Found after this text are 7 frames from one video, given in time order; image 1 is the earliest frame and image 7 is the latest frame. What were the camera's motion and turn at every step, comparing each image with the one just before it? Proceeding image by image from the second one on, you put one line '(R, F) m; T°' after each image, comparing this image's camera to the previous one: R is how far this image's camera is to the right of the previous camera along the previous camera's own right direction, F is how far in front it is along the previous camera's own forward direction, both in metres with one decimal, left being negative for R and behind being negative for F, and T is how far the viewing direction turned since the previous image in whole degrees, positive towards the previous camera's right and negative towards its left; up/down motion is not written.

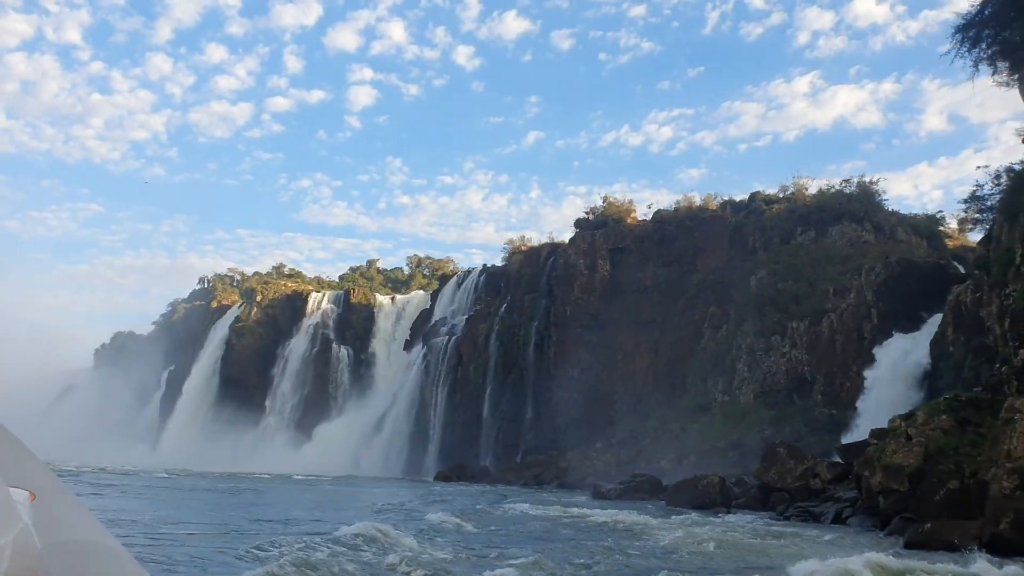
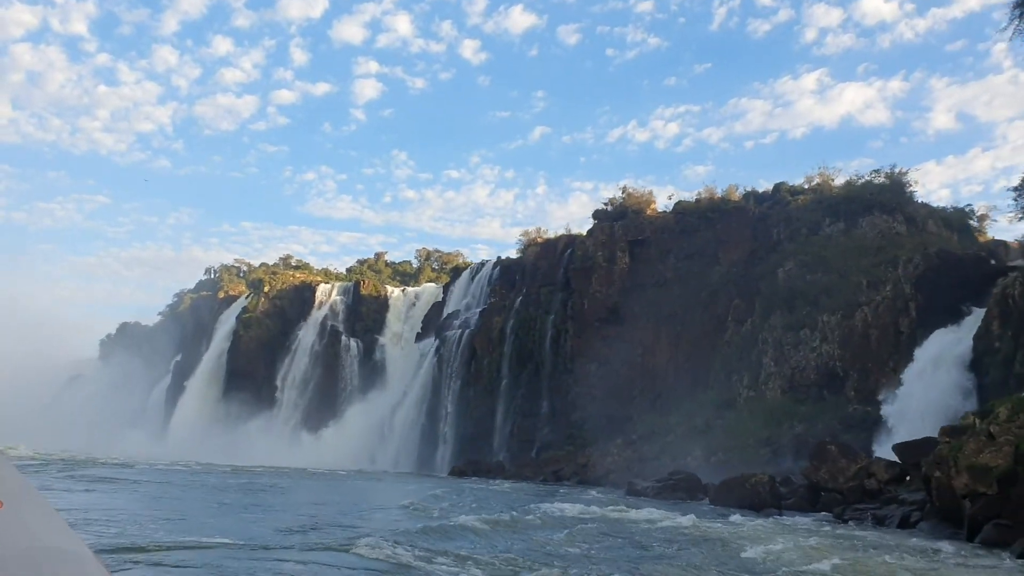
(-1.1, +2.3) m; 0°
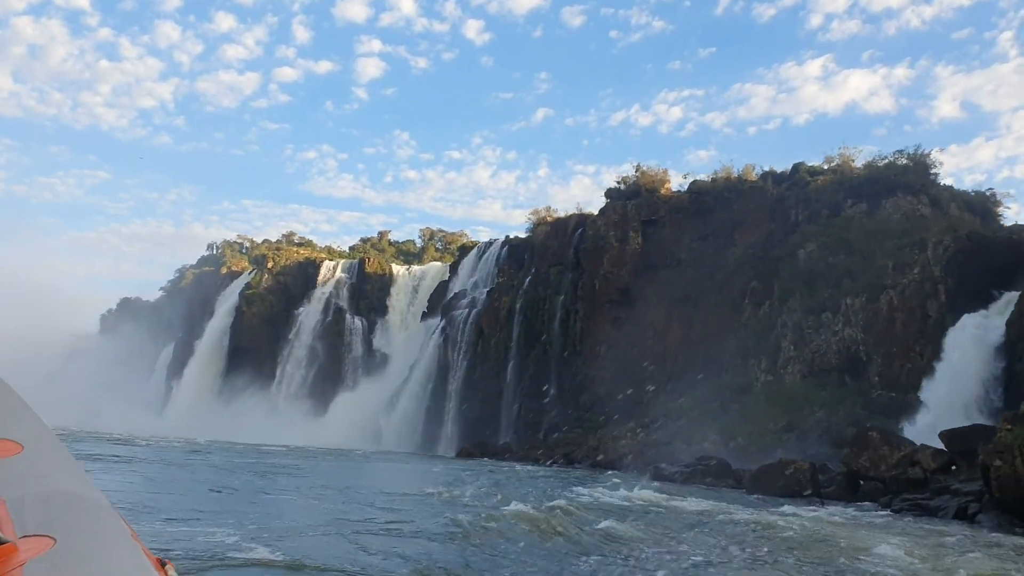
(-0.9, +1.8) m; 0°
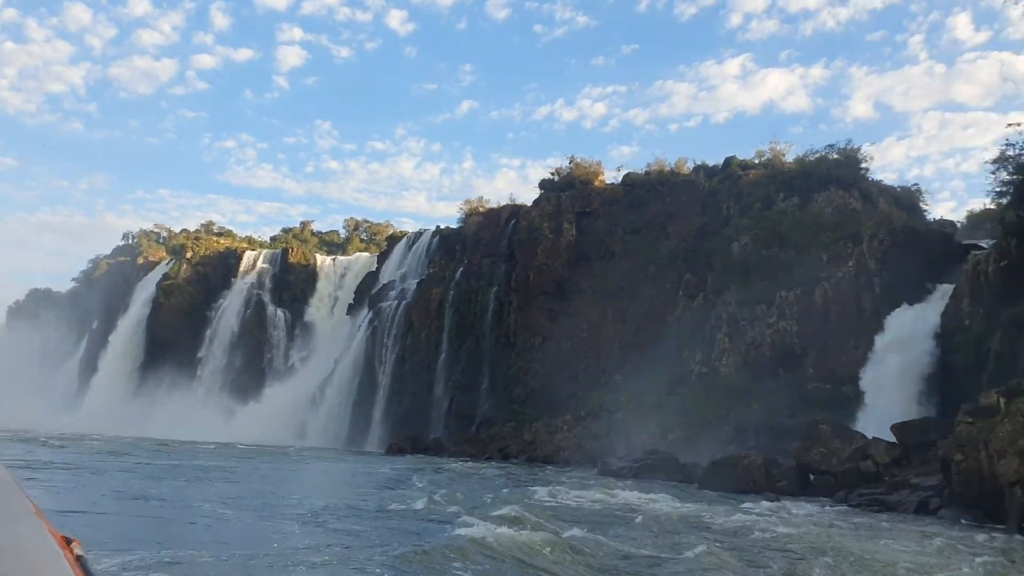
(-0.8, +1.5) m; +4°
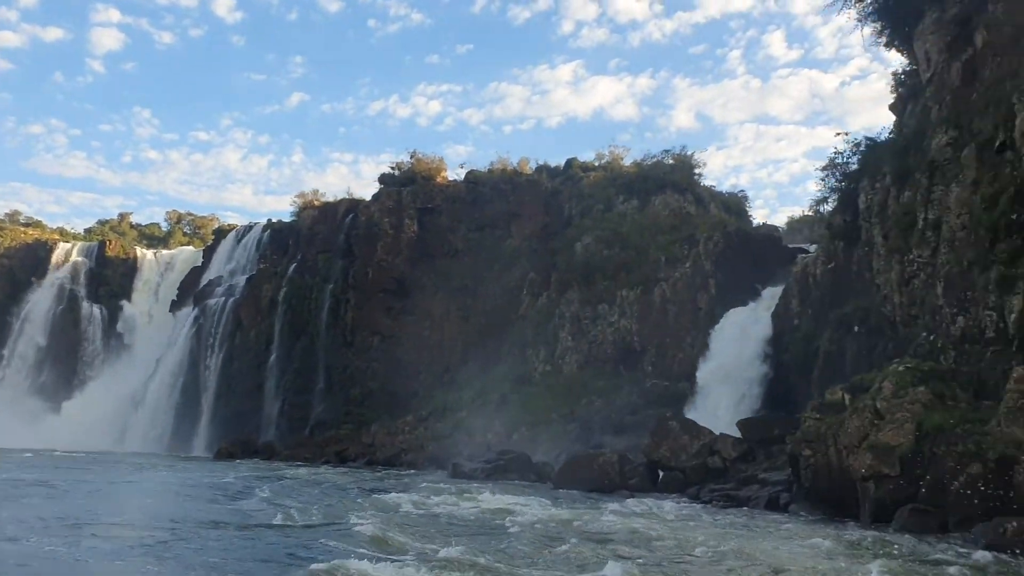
(-0.7, +1.1) m; +10°
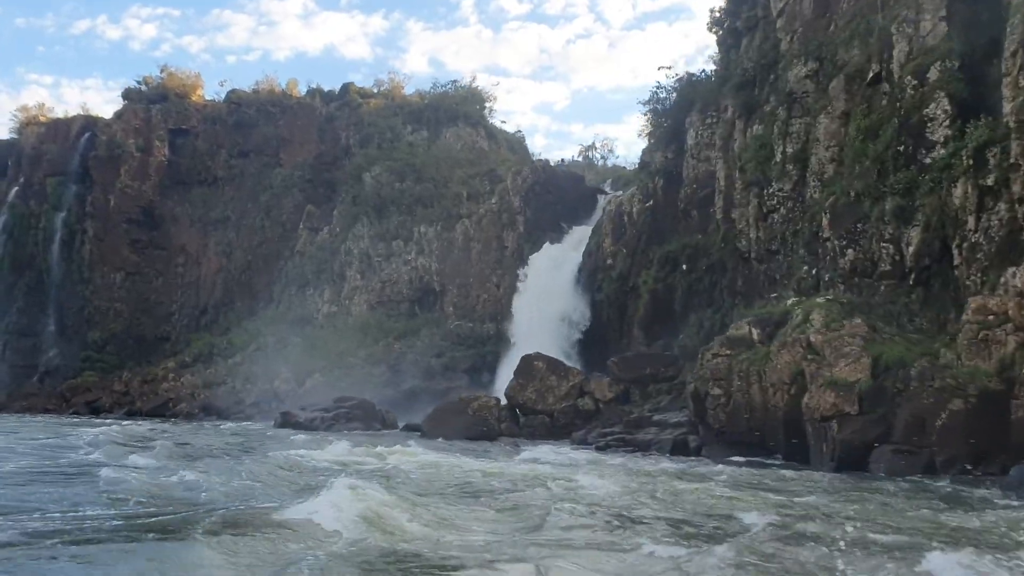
(+9.5, -0.4) m; -21°
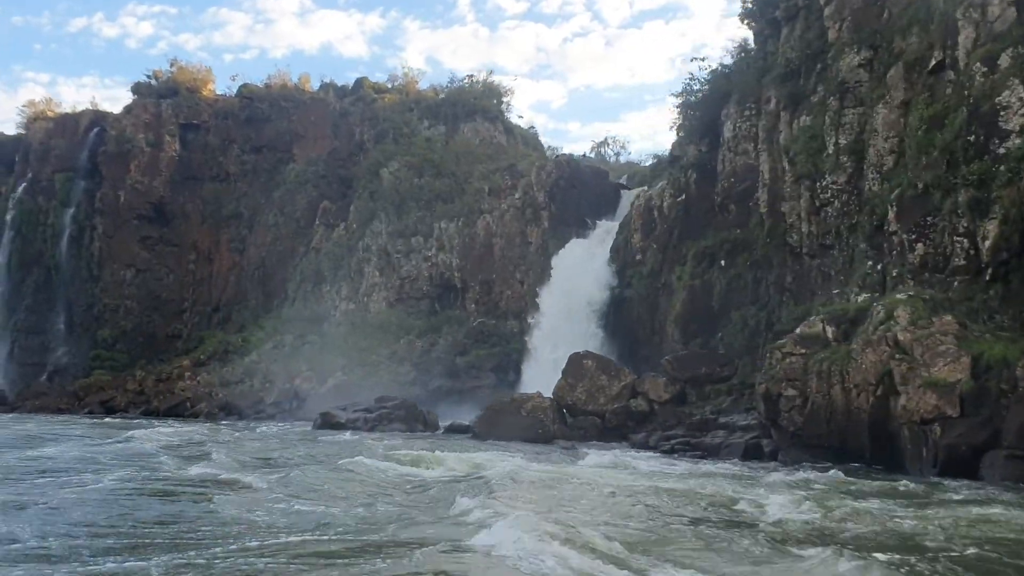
(-1.1, +0.8) m; 0°
